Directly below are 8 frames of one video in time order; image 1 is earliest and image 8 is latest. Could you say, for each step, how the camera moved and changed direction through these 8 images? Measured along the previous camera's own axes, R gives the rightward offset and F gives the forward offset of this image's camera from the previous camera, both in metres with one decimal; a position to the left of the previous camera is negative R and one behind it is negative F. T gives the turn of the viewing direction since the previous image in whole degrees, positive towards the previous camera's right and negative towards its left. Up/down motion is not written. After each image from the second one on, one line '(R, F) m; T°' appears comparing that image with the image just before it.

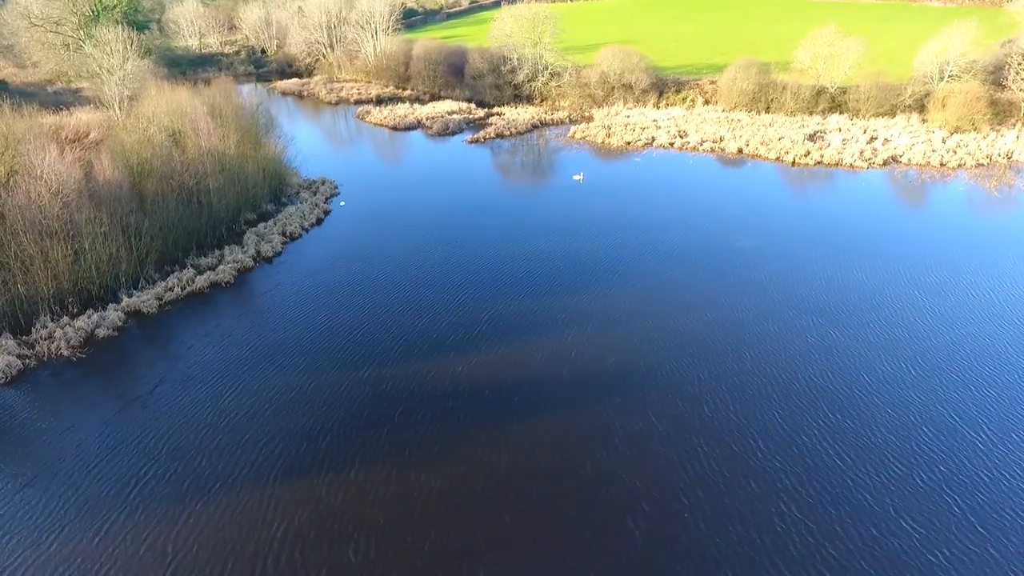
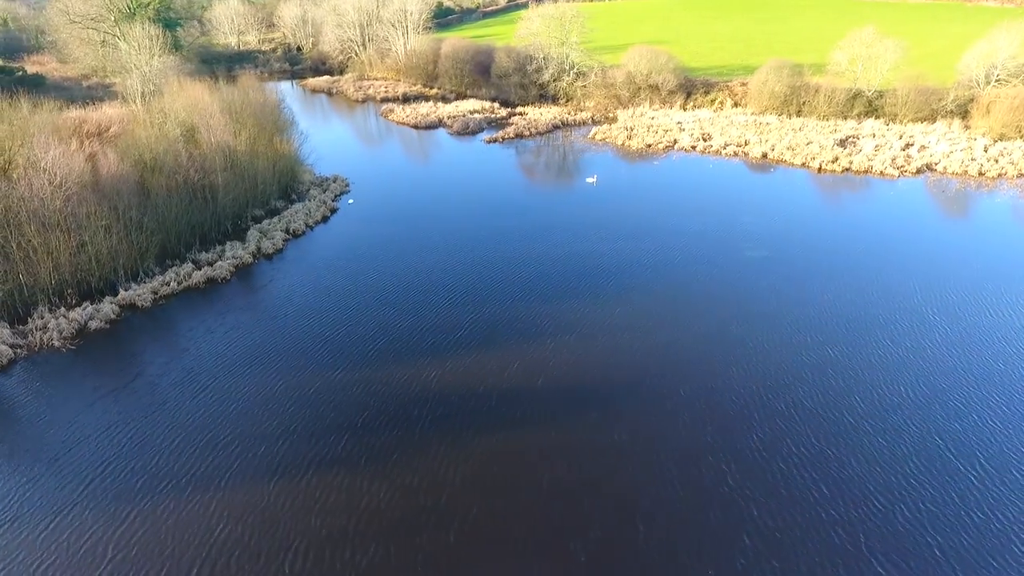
(+1.3, +0.4) m; -3°
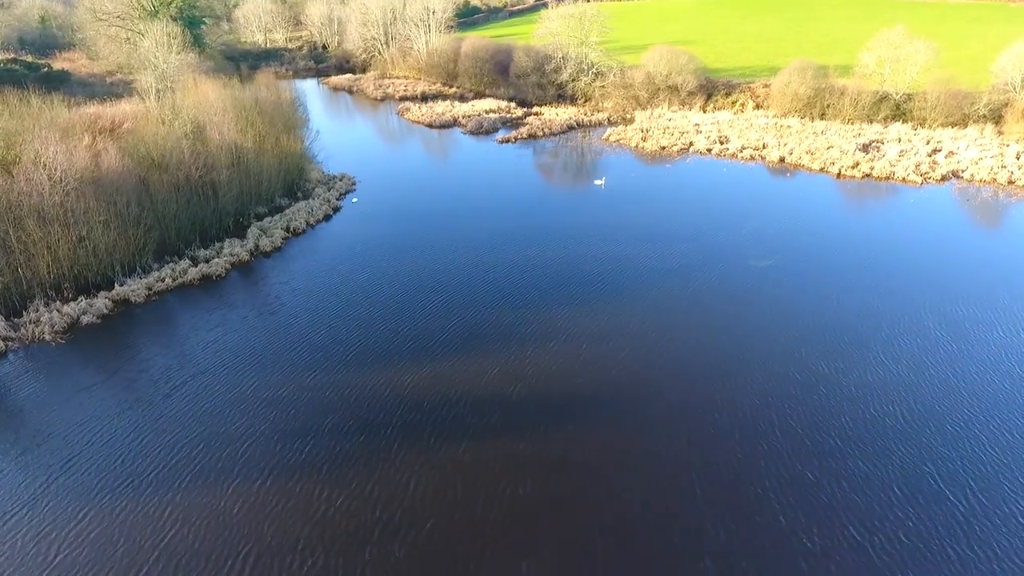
(+1.1, +0.3) m; -2°
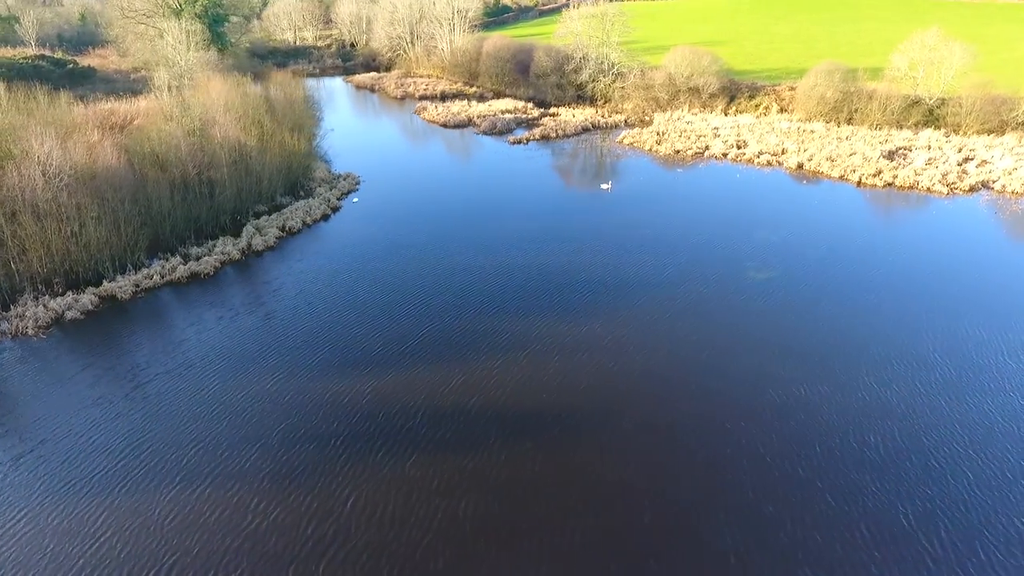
(+1.4, +0.5) m; -3°
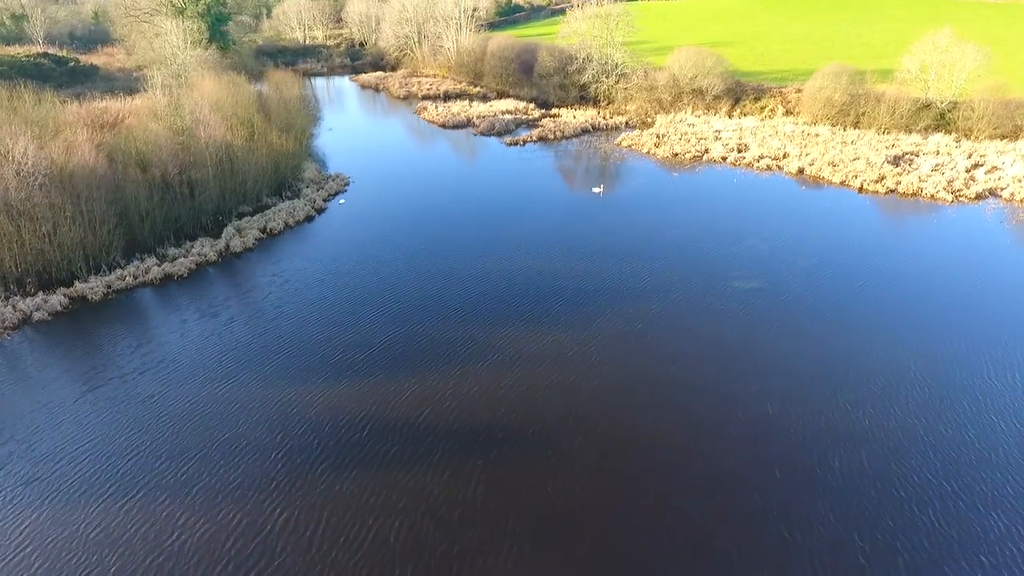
(+1.3, +0.4) m; -1°
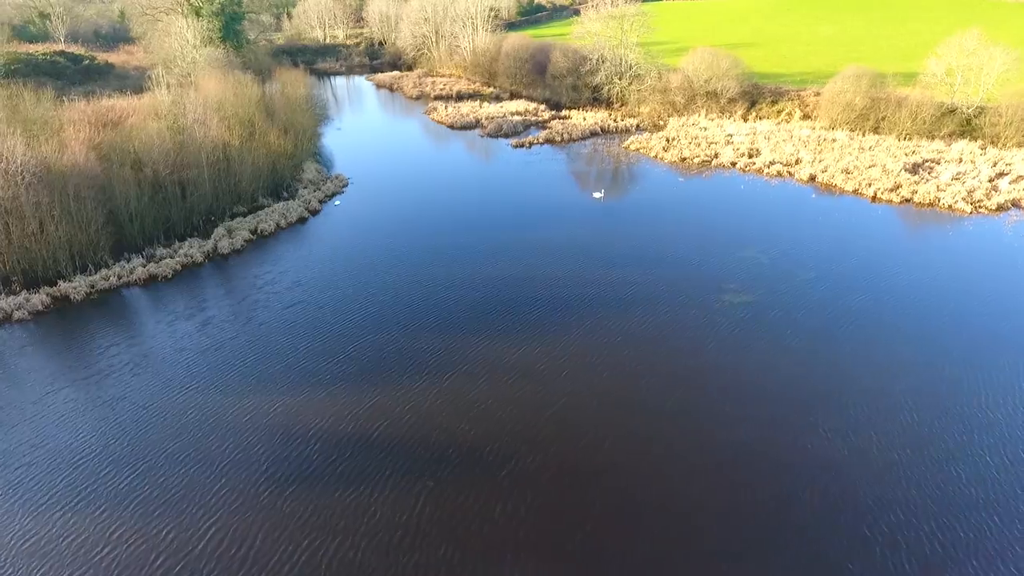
(+1.2, +0.5) m; -2°
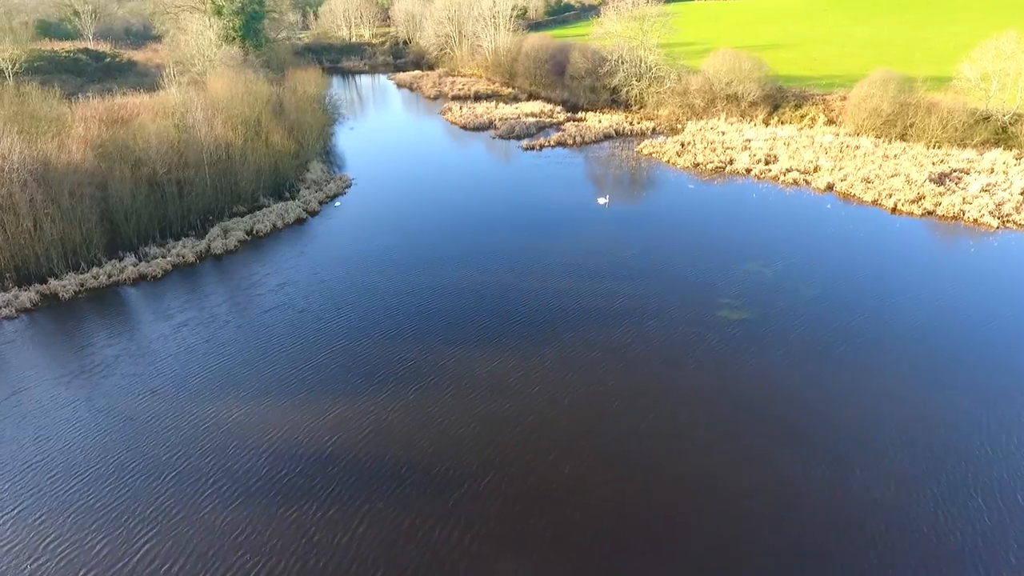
(+1.3, +0.5) m; -3°
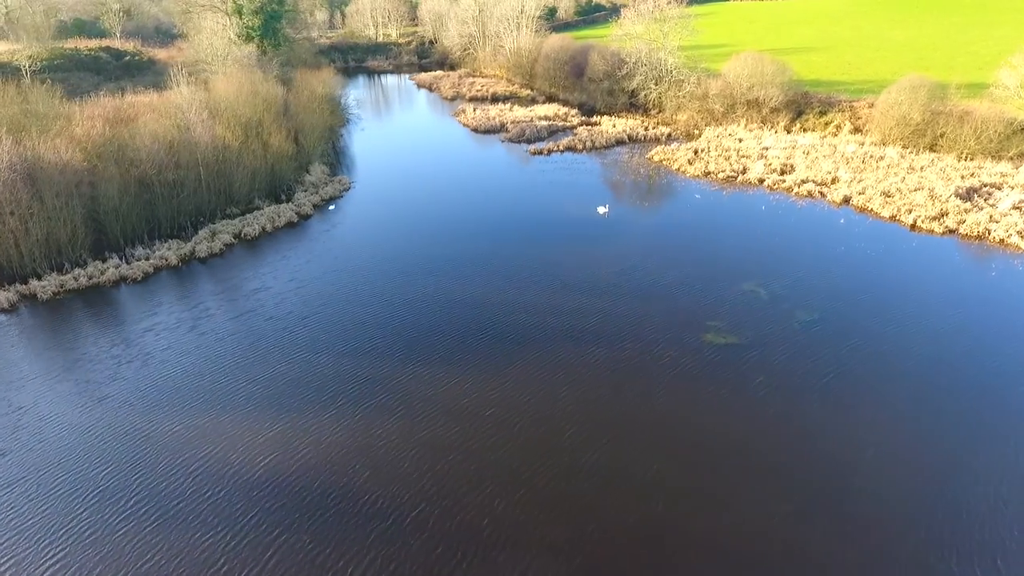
(+1.6, +0.7) m; -3°
